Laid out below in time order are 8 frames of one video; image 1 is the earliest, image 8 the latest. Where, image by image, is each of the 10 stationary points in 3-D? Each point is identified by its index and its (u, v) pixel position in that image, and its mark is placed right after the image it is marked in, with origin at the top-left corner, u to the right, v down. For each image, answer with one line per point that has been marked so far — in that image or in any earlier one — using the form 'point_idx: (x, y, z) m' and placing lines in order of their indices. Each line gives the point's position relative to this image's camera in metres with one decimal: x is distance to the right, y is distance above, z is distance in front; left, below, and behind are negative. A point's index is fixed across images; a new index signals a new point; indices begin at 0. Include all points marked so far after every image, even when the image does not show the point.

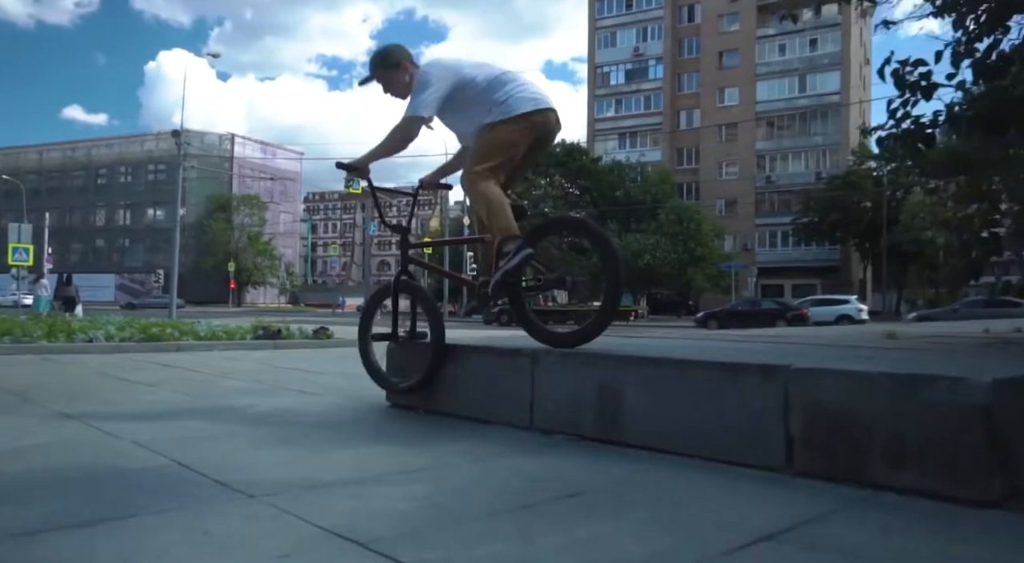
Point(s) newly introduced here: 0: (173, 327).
0: (-4.9, -0.7, +11.2) m
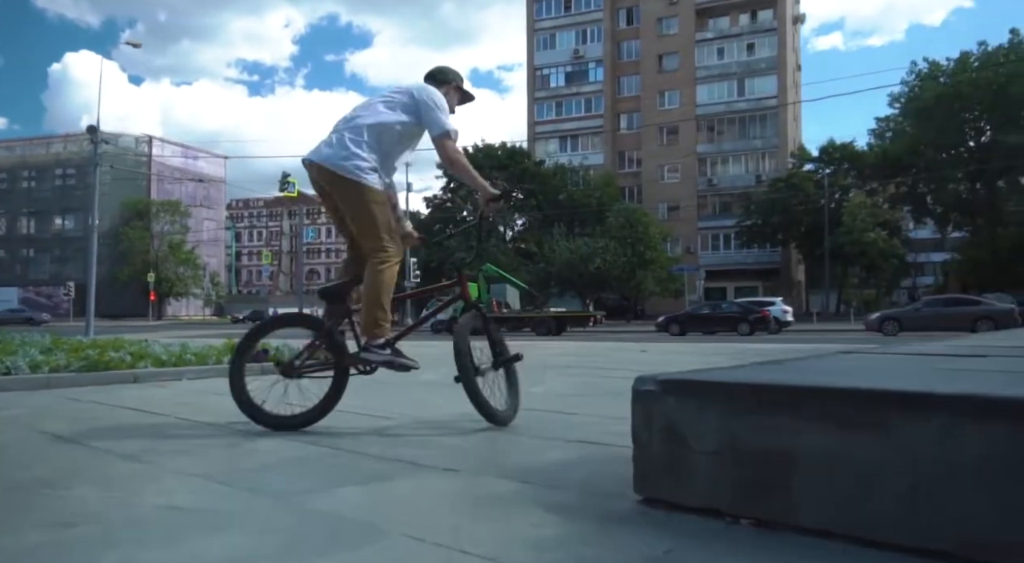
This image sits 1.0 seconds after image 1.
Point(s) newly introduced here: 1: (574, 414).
0: (-4.4, -0.7, +8.5) m
1: (+0.4, -0.9, +5.3) m
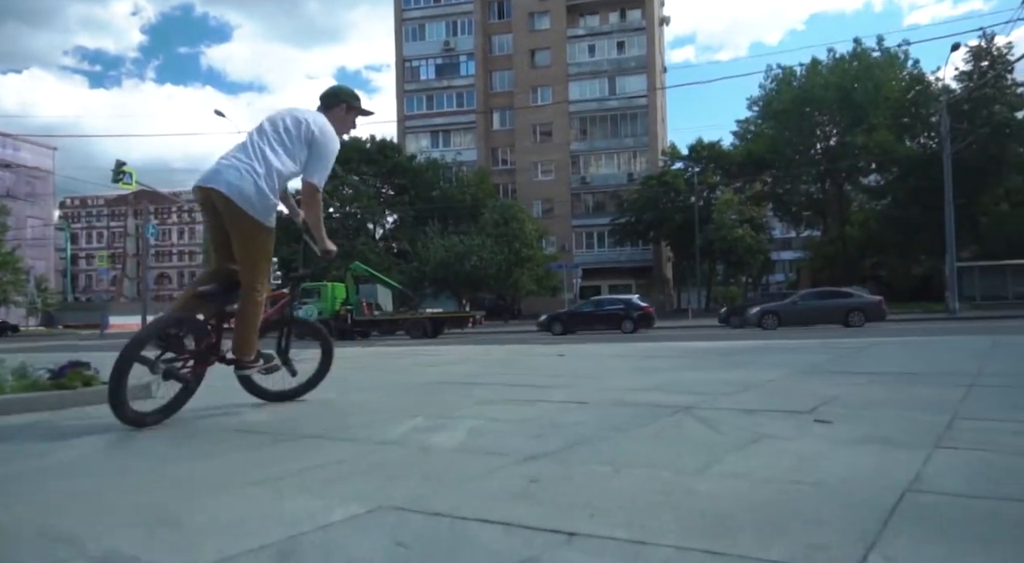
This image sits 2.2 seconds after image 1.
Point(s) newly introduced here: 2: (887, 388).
0: (-5.2, -0.6, +4.9) m
1: (+0.1, -0.7, +2.5) m
2: (+2.4, -0.7, +4.9) m
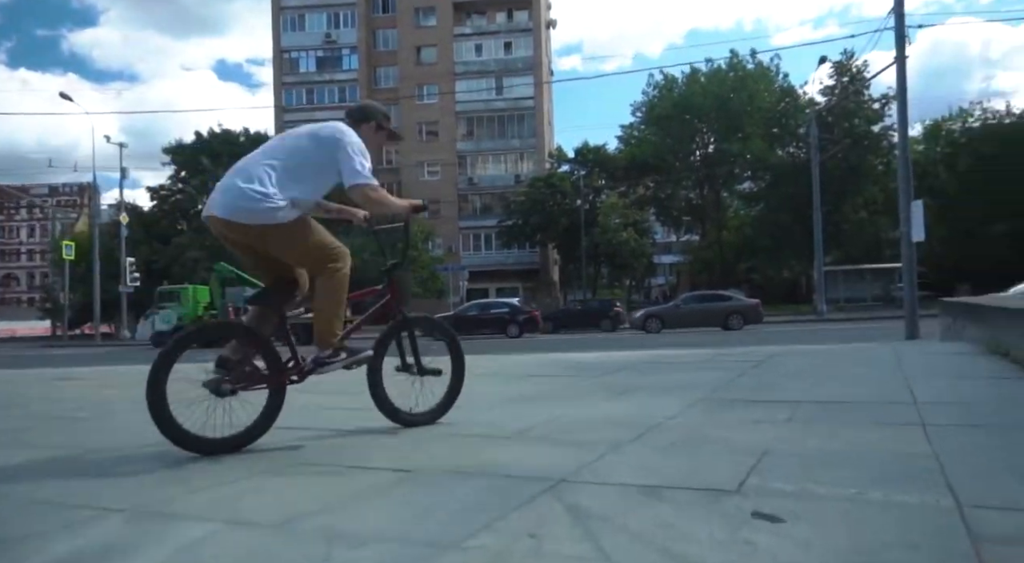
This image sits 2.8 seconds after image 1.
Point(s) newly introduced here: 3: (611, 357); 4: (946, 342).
0: (-6.0, -0.7, +2.6) m
1: (-0.5, -0.8, +1.0) m
2: (+1.5, -0.7, +3.6) m
3: (+1.4, -1.1, +11.3) m
4: (+6.9, -1.0, +12.2) m
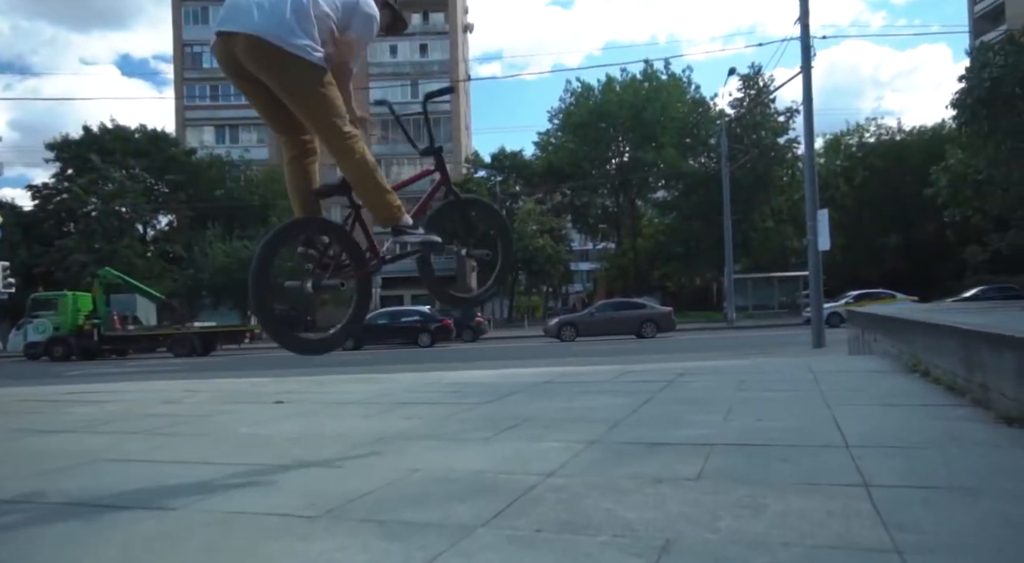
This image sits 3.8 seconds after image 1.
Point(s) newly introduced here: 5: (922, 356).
0: (-6.5, -0.7, +0.9) m
1: (-0.8, -0.8, -0.1) m
2: (+0.8, -0.8, +2.7) m
3: (0.0, -1.3, +10.3) m
4: (+5.3, -1.1, +11.8) m
5: (+4.2, -0.8, +7.9) m
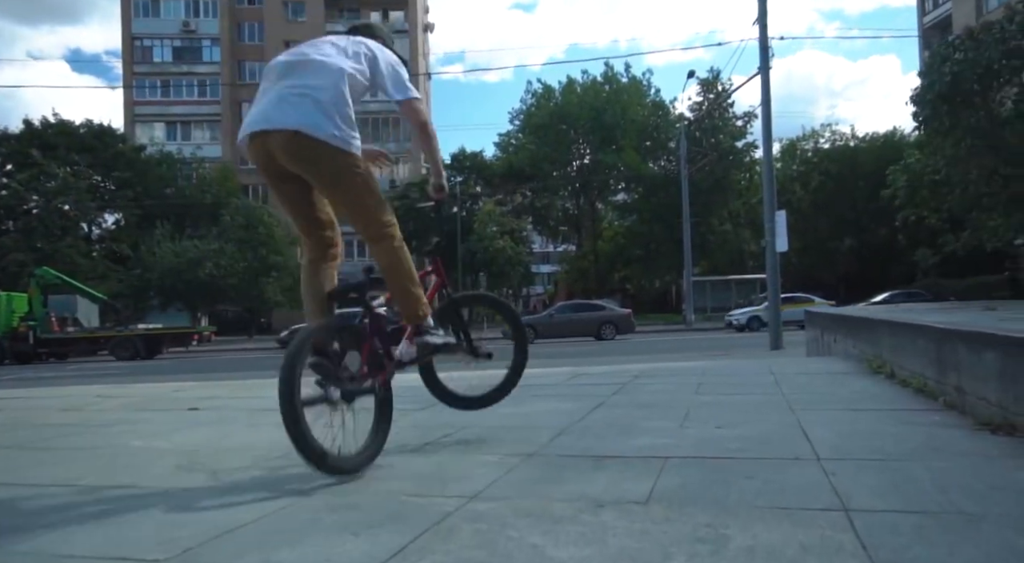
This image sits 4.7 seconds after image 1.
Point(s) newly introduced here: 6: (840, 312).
0: (-6.7, -0.6, 0.0) m
1: (-1.0, -0.7, -0.7) m
2: (+0.6, -0.8, +2.2) m
3: (-0.7, -1.2, +9.7) m
4: (+4.6, -1.1, +11.5) m
5: (+3.7, -0.7, +7.5) m
6: (+4.9, -0.5, +11.4) m
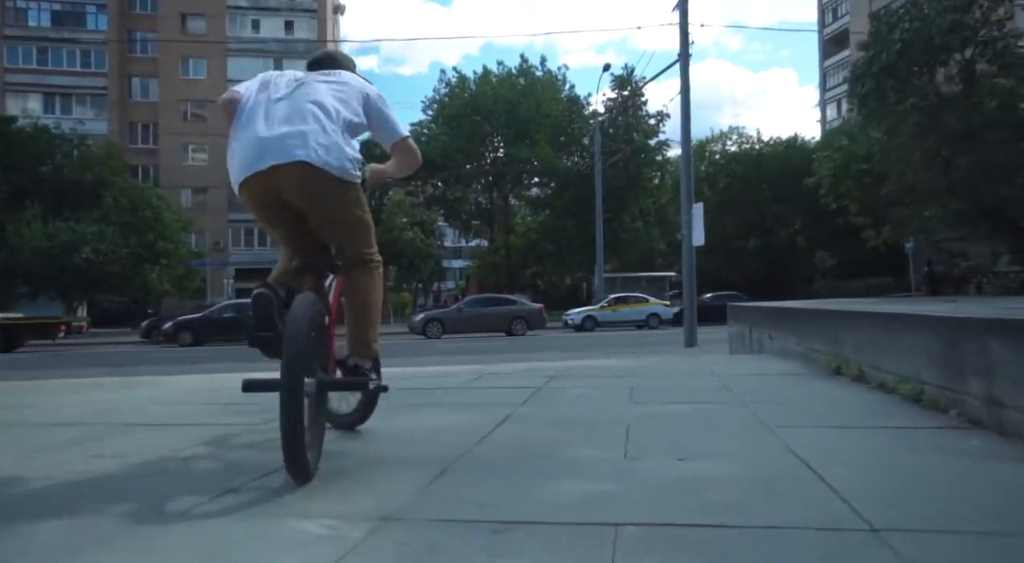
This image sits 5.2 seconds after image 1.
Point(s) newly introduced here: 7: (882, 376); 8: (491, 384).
0: (-6.7, -0.4, -2.4) m
1: (-0.9, -0.6, -2.4) m
2: (+0.3, -0.6, +0.7) m
3: (-1.8, -1.0, +8.0) m
4: (+3.2, -1.0, +10.4) m
5: (+2.8, -0.6, +6.3) m
6: (+3.5, -0.3, +10.3) m
7: (+2.6, -0.7, +5.4) m
8: (-0.2, -0.8, +6.4) m
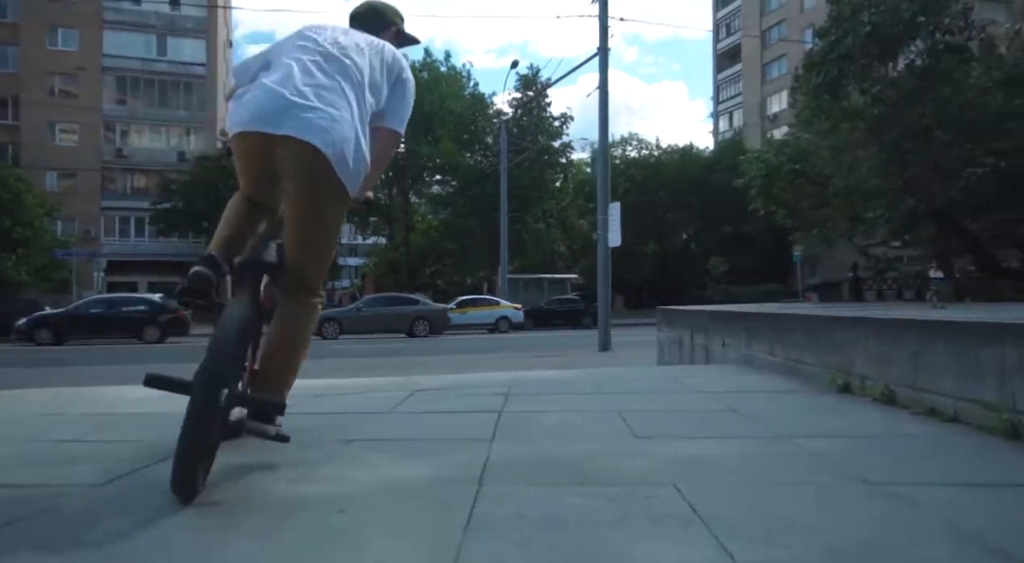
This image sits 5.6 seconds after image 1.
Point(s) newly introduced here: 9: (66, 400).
0: (-5.8, -0.2, -4.6) m
1: (-0.1, -0.5, -3.9) m
2: (+0.7, -0.6, -0.7) m
3: (-2.4, -0.9, +6.3) m
4: (+2.3, -1.0, +9.3) m
5: (+2.4, -0.6, +5.3) m
6: (+2.6, -0.3, +9.4) m
7: (+2.4, -0.7, +4.3) m
8: (-0.5, -0.8, +4.9) m
9: (-3.3, -0.9, +5.8) m
